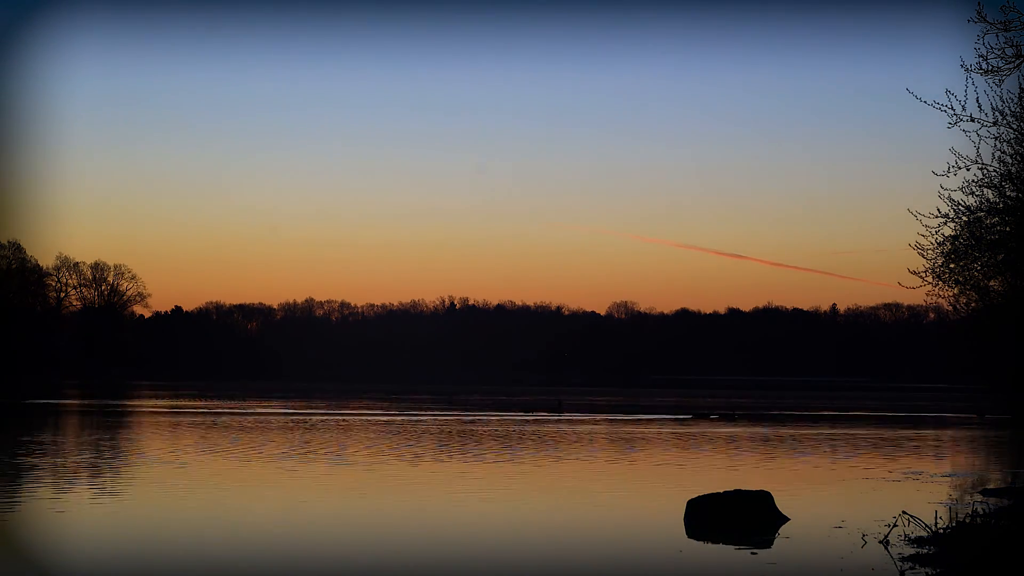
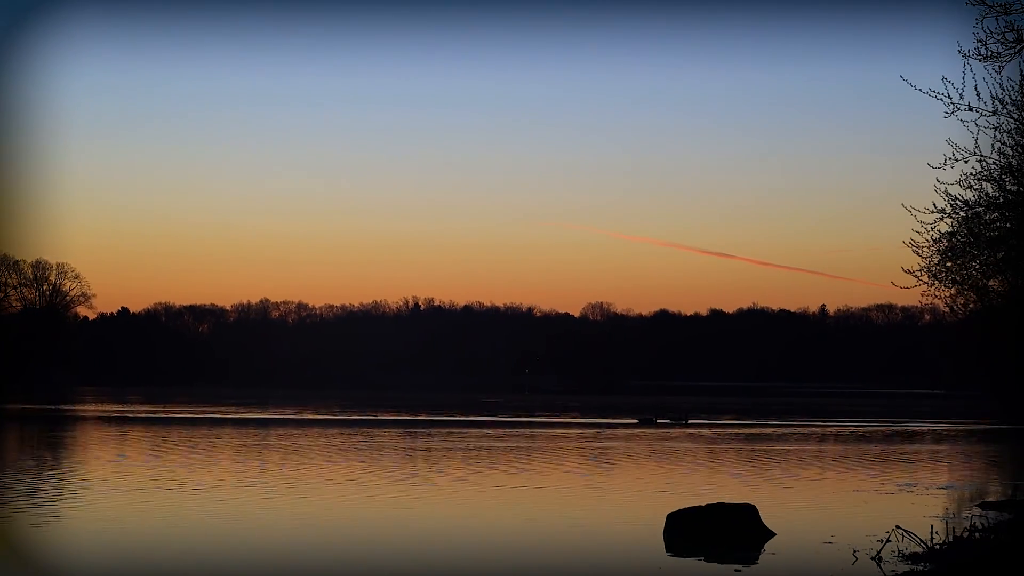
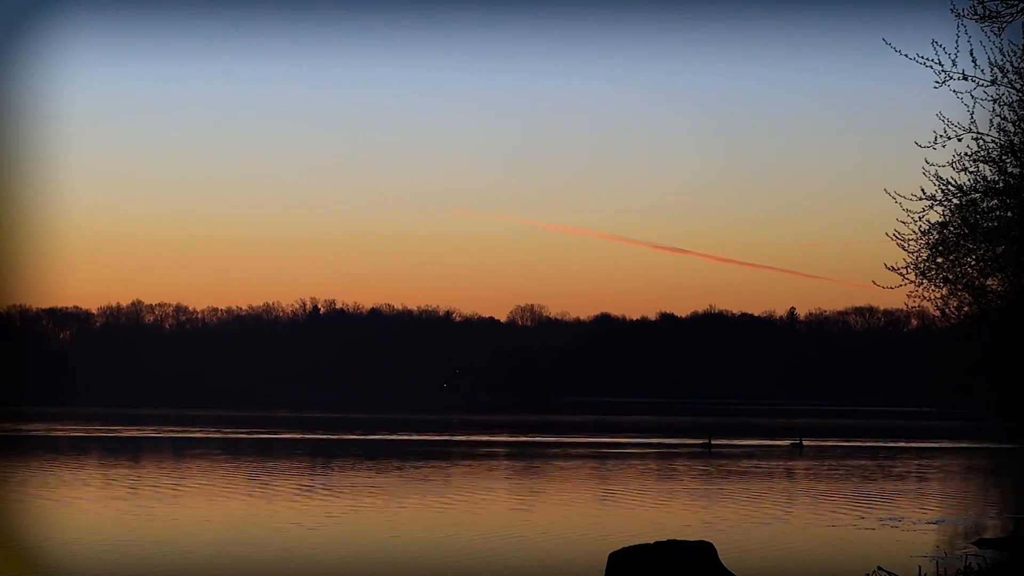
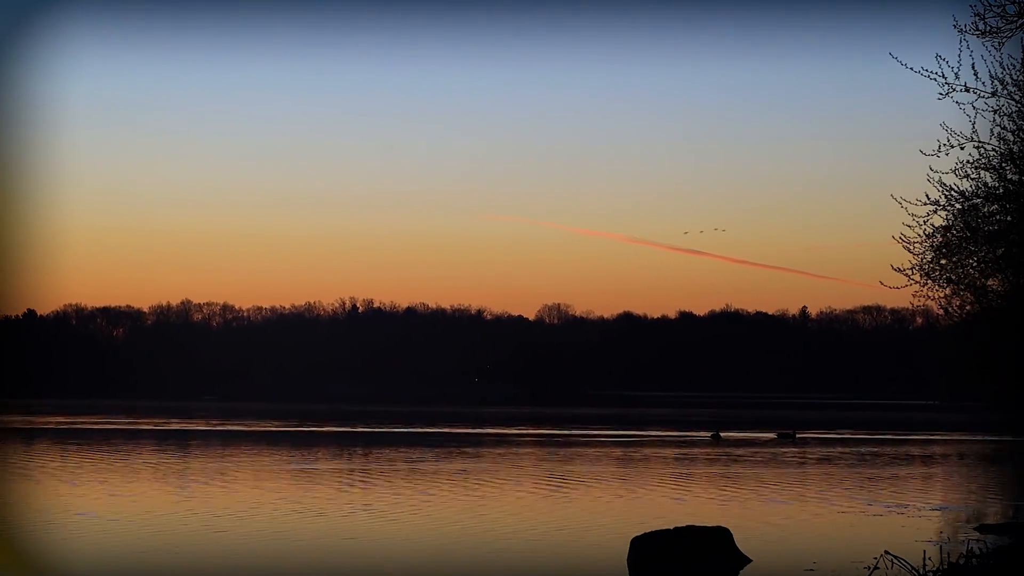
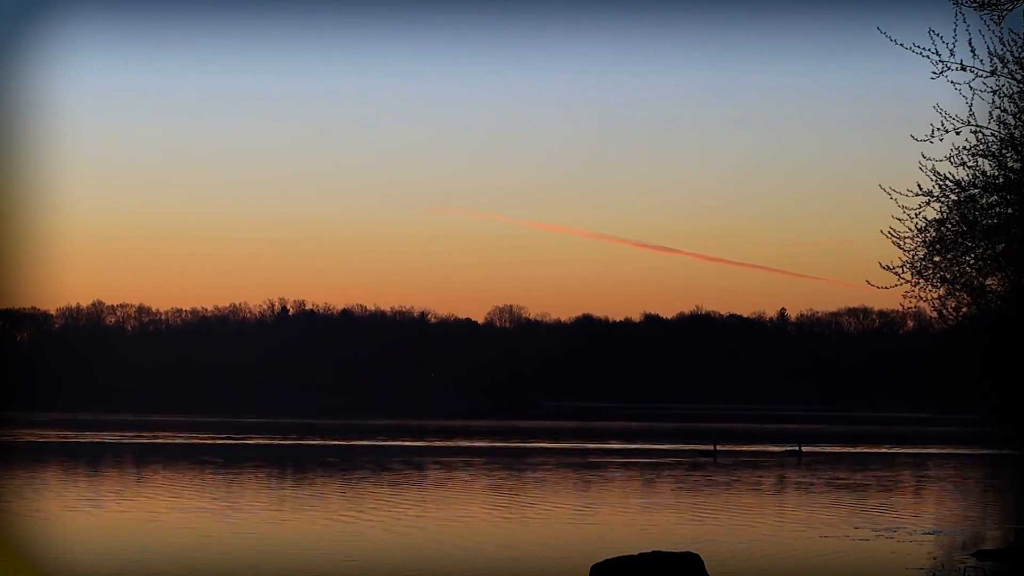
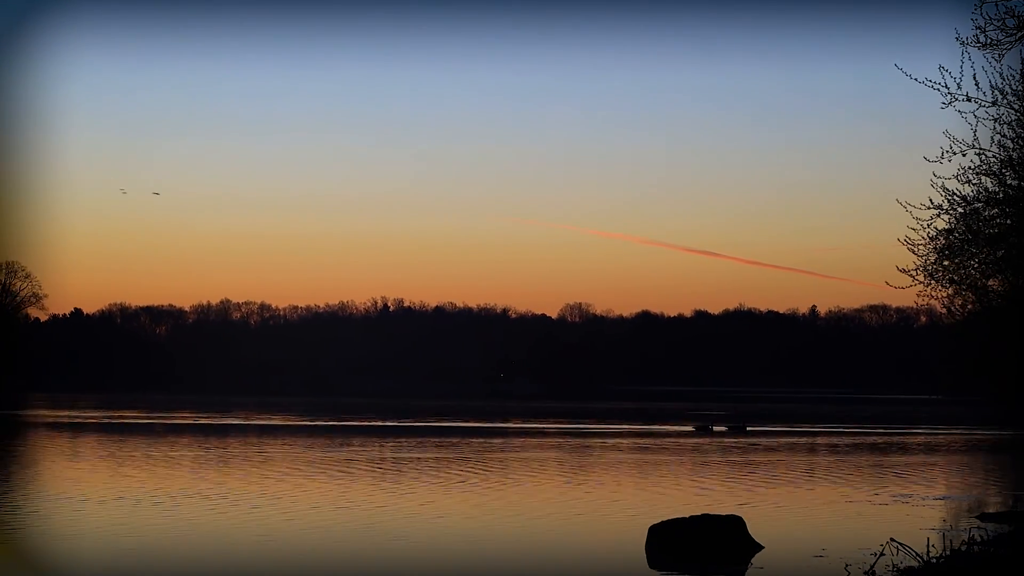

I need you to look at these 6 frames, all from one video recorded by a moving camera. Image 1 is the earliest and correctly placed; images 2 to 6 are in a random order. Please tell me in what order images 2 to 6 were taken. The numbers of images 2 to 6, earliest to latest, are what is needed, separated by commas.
2, 6, 4, 3, 5
